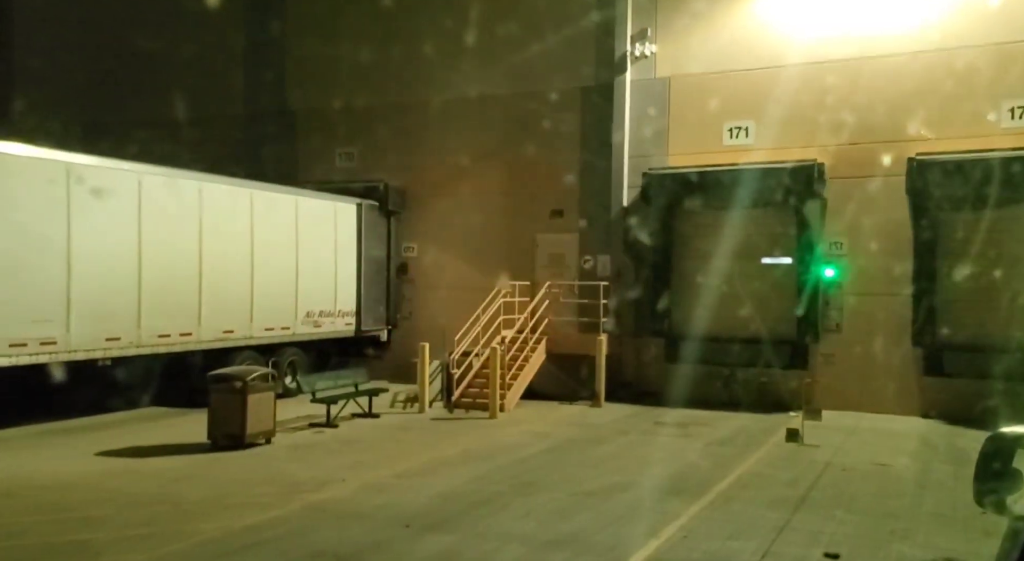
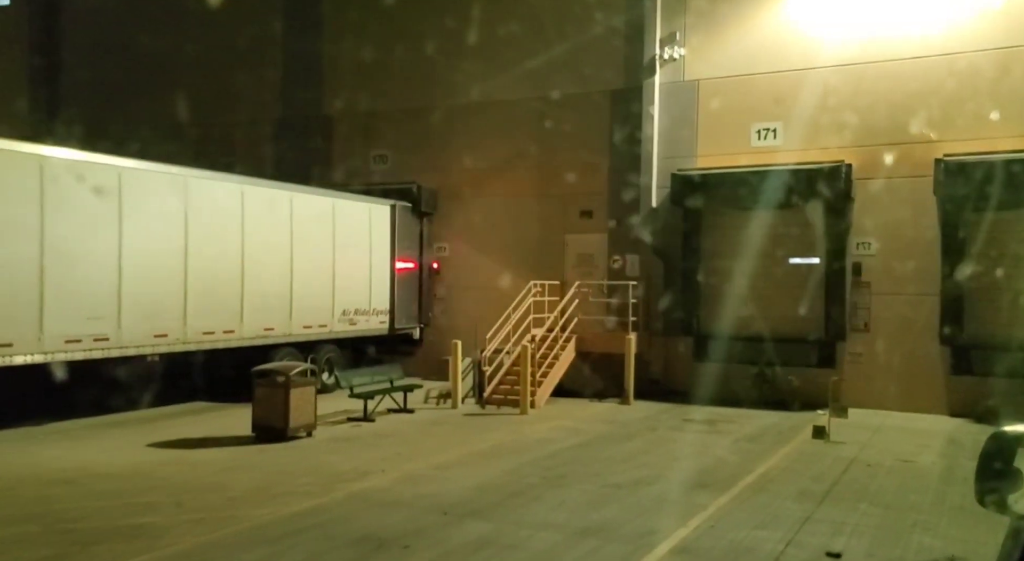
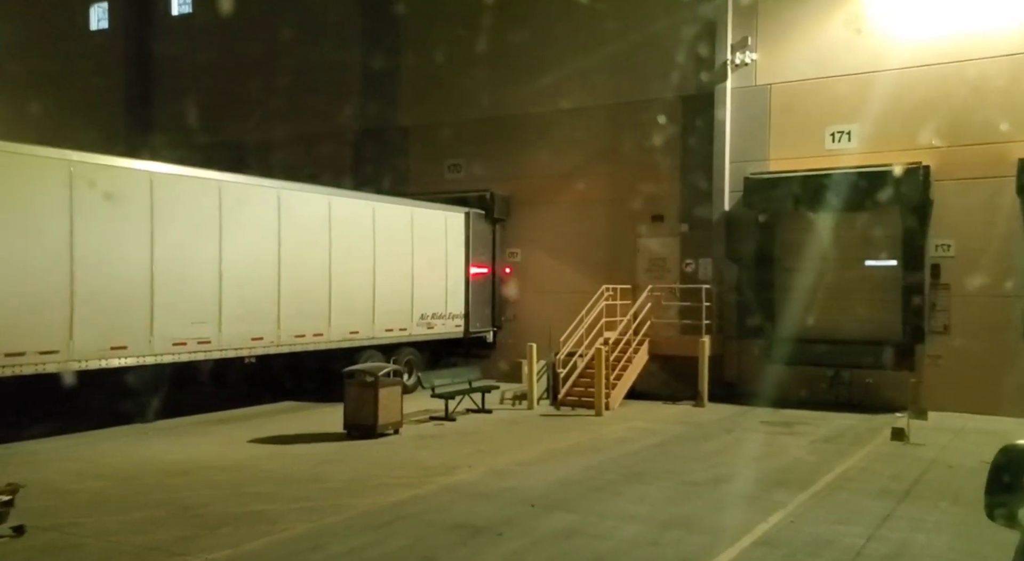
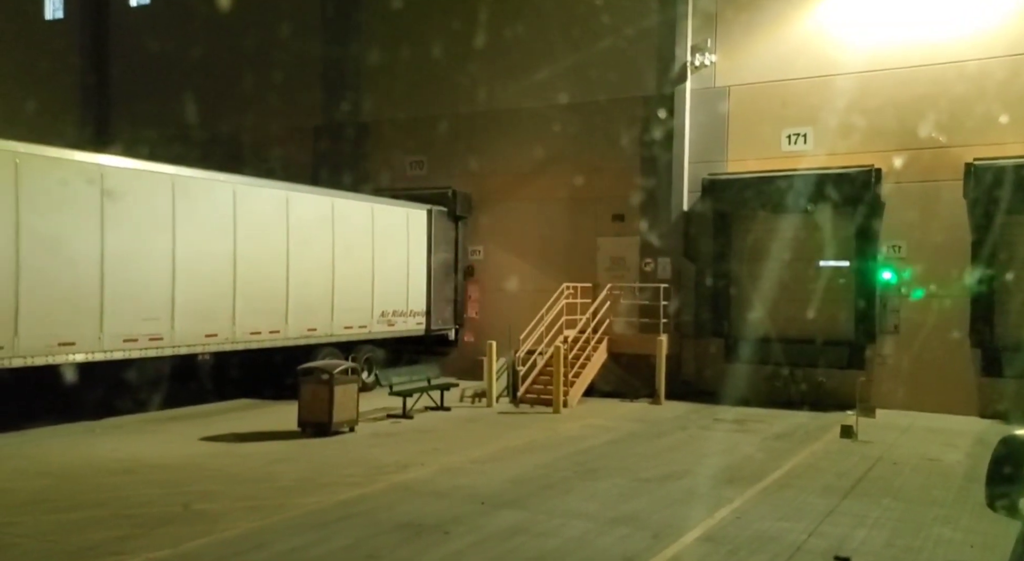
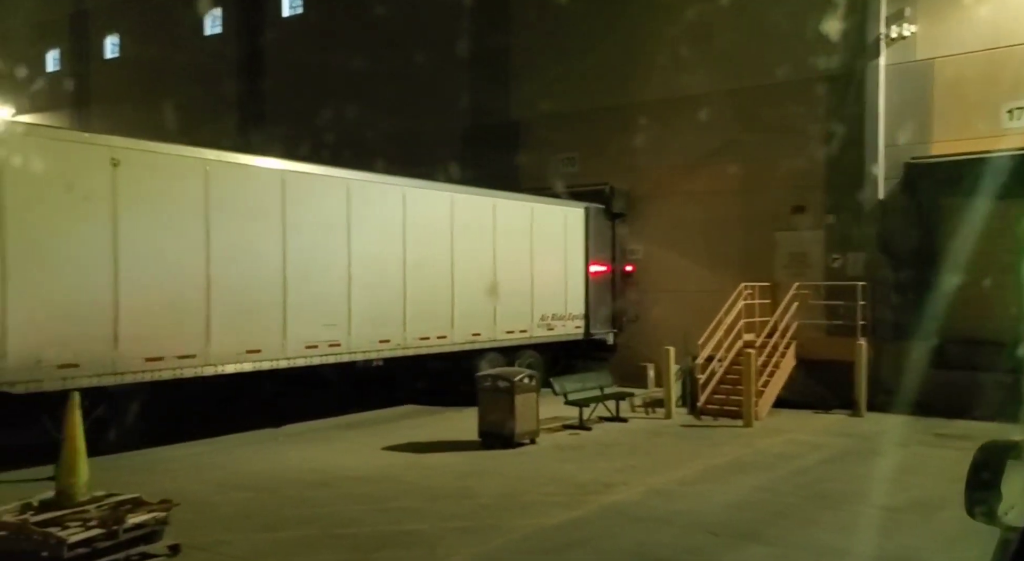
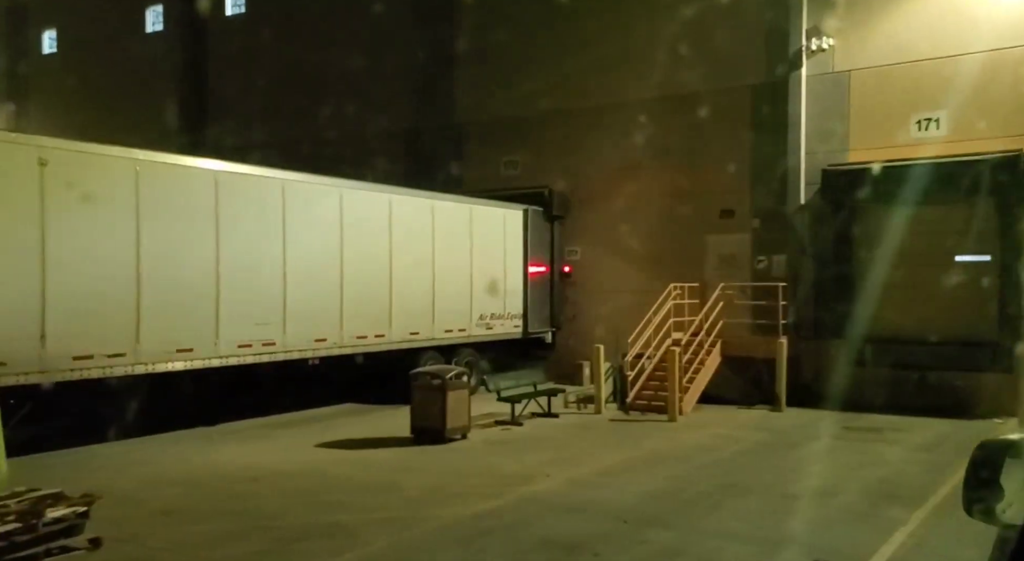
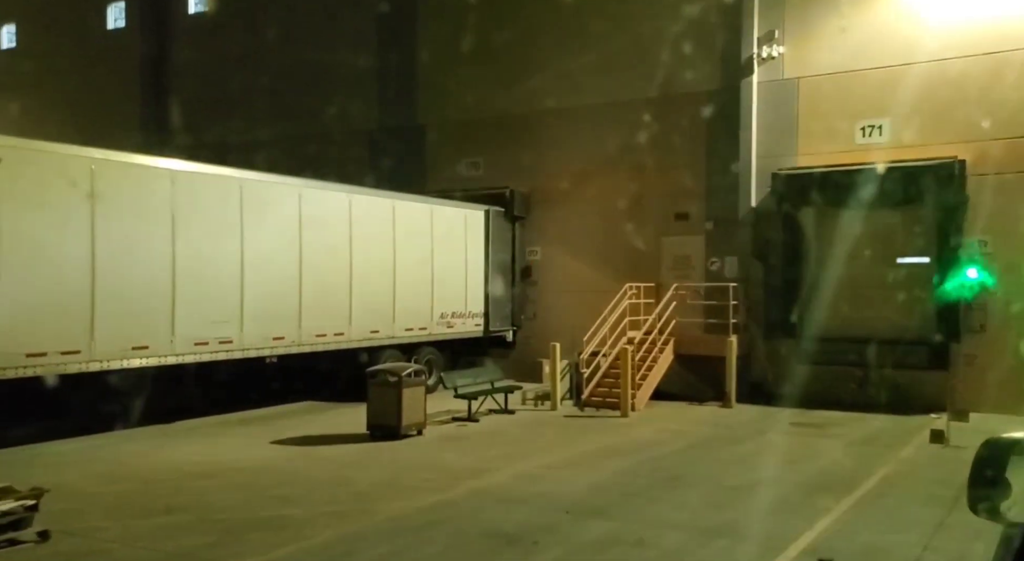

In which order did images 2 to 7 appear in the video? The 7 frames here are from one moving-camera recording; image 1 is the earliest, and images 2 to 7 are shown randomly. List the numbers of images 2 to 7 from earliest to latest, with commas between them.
2, 4, 3, 7, 6, 5
